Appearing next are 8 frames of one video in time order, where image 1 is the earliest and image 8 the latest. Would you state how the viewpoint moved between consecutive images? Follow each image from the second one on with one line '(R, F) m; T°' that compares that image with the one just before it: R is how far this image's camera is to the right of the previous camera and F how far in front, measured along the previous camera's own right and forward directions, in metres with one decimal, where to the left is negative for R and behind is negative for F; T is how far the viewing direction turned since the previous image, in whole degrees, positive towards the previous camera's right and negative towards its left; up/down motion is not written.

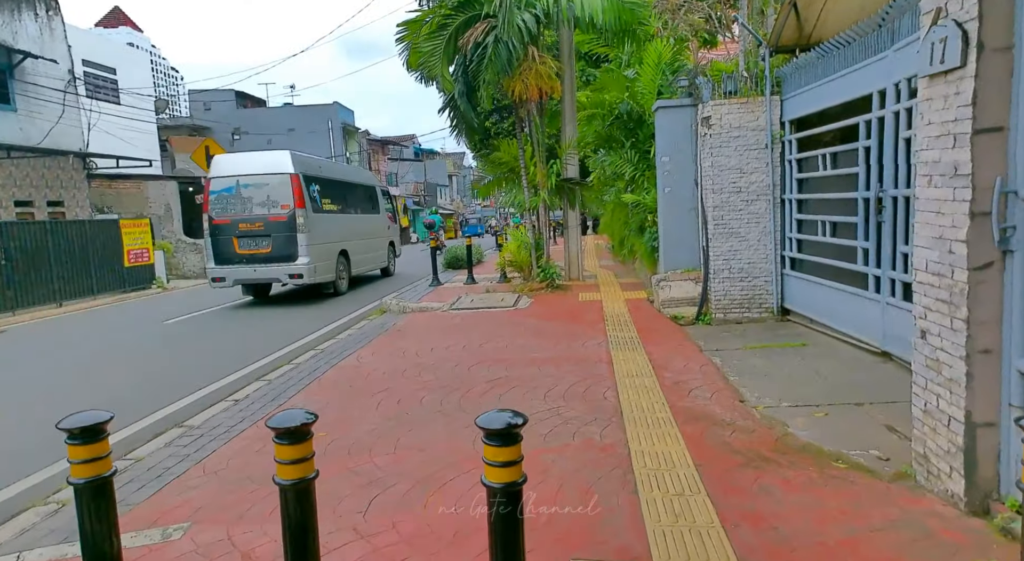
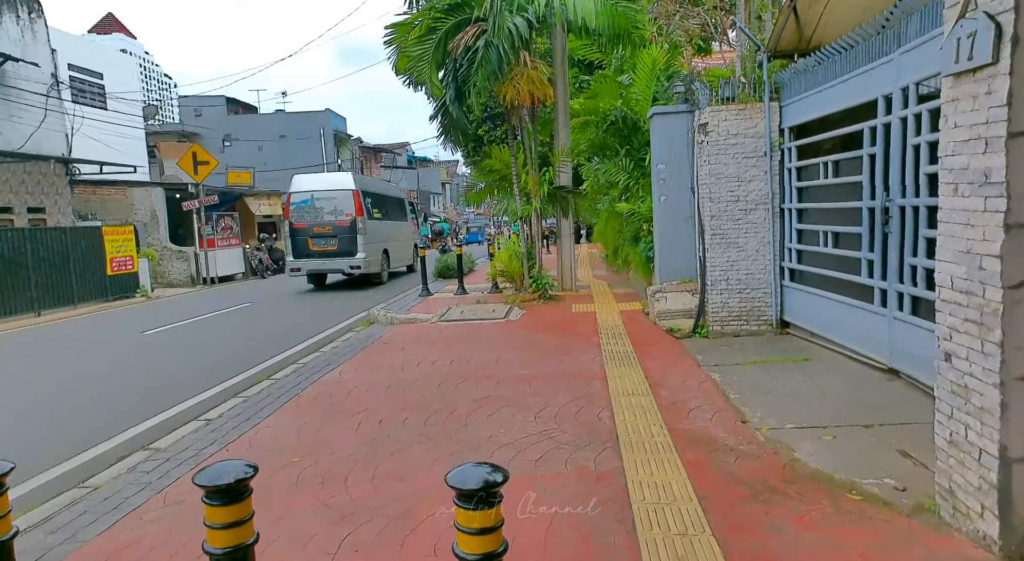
(0.0, +0.3) m; +1°
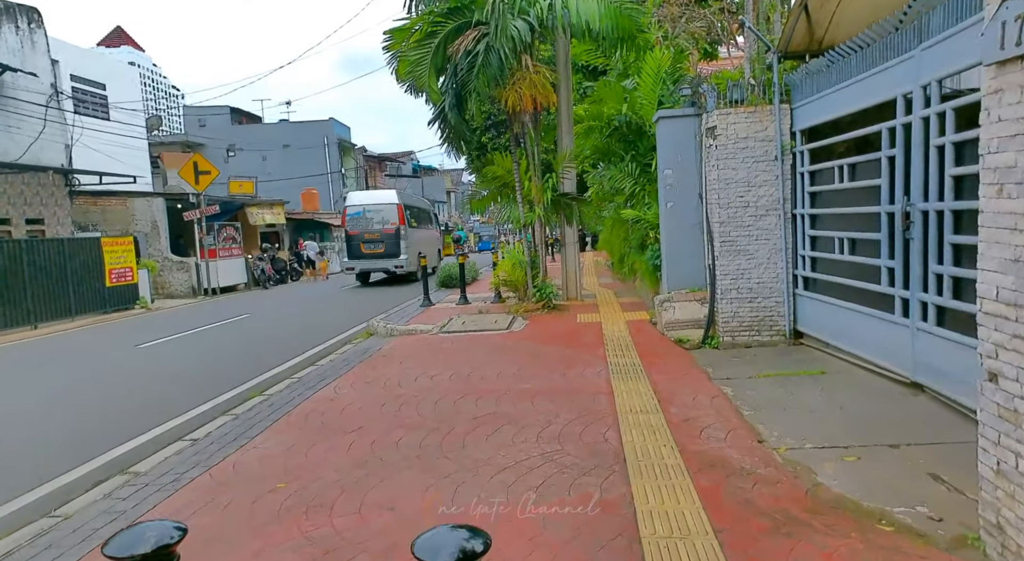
(0.0, +0.3) m; -1°
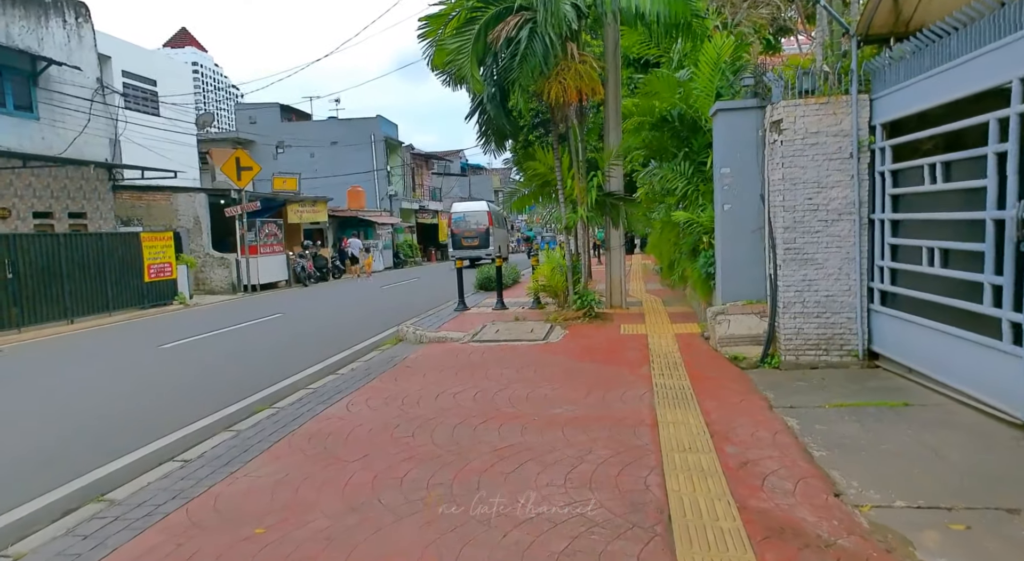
(+0.1, +0.7) m; -4°
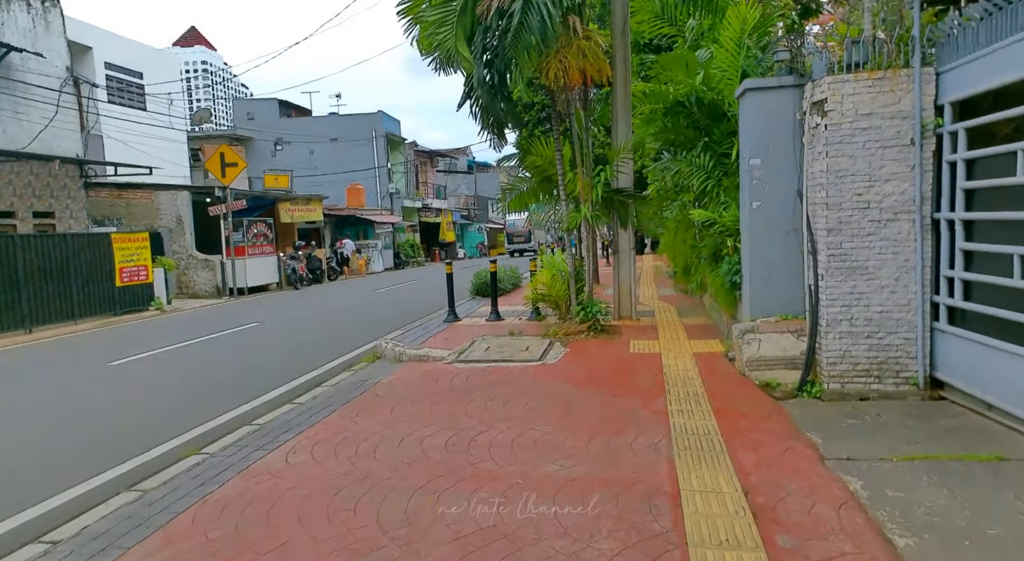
(+0.2, +1.1) m; -1°
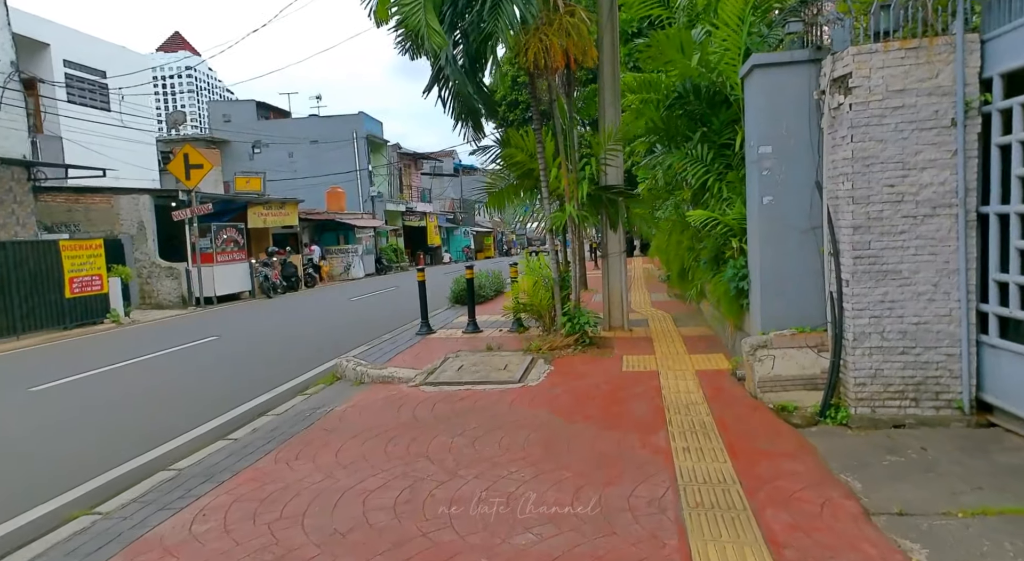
(+0.1, +0.9) m; +1°
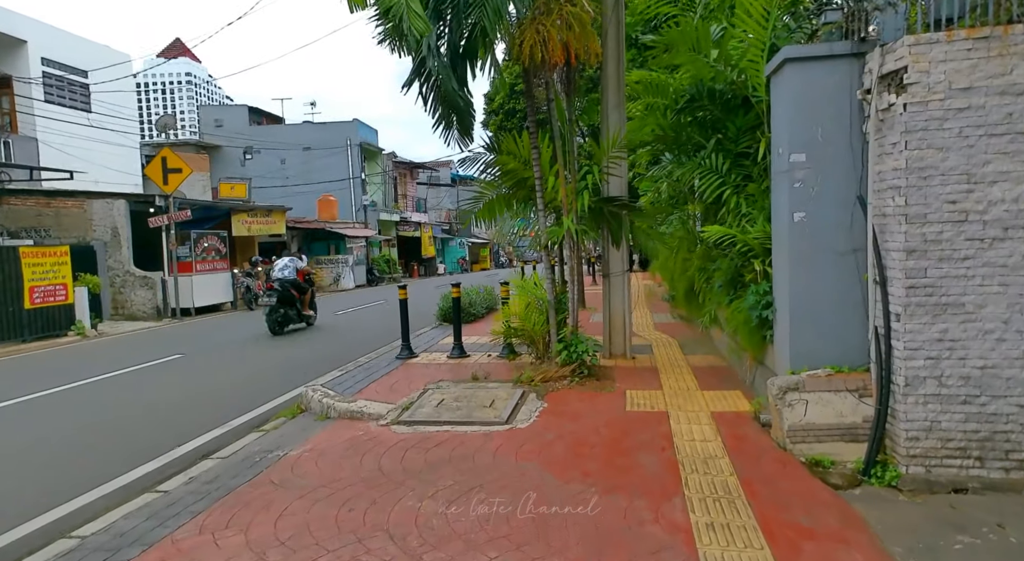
(+0.1, +0.8) m; 0°
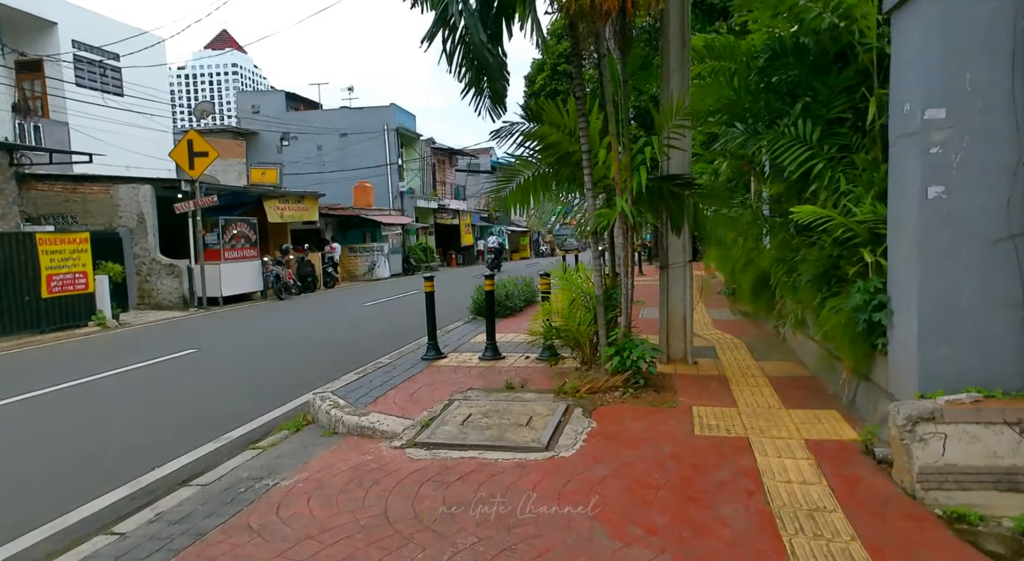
(0.0, +1.0) m; -4°
